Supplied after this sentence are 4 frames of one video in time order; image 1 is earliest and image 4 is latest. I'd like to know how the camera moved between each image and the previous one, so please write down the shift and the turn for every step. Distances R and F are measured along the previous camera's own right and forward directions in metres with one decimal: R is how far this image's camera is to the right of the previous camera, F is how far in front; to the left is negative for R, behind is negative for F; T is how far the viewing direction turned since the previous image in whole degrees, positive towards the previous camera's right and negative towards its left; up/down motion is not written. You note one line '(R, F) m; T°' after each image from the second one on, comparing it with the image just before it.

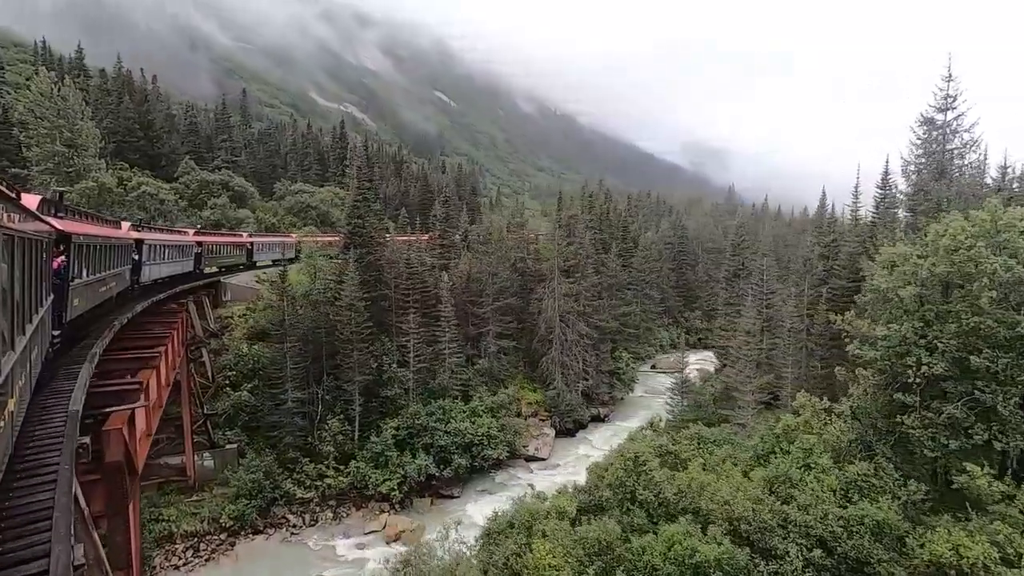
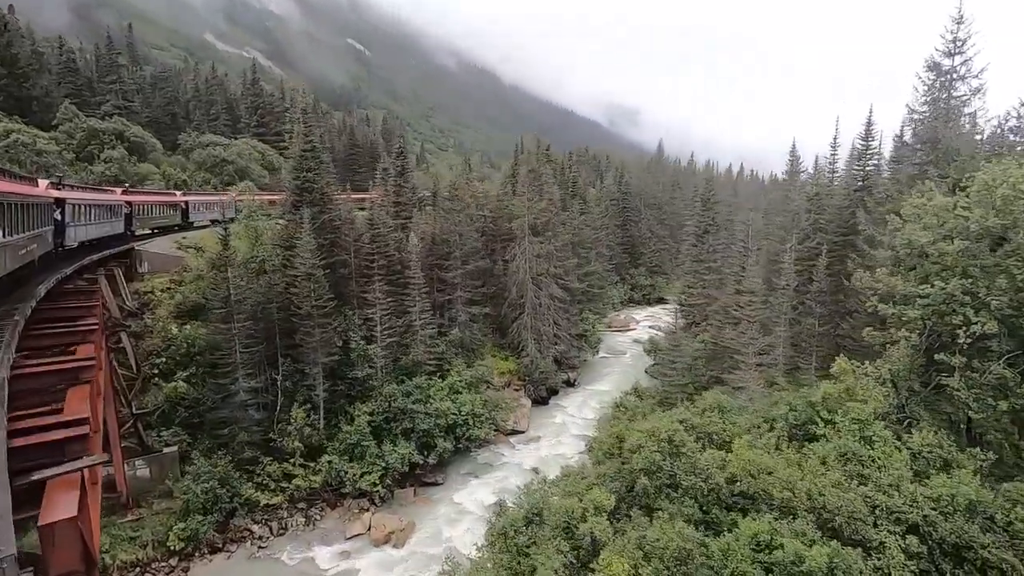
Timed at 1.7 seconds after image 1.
(-3.1, +3.5) m; +8°
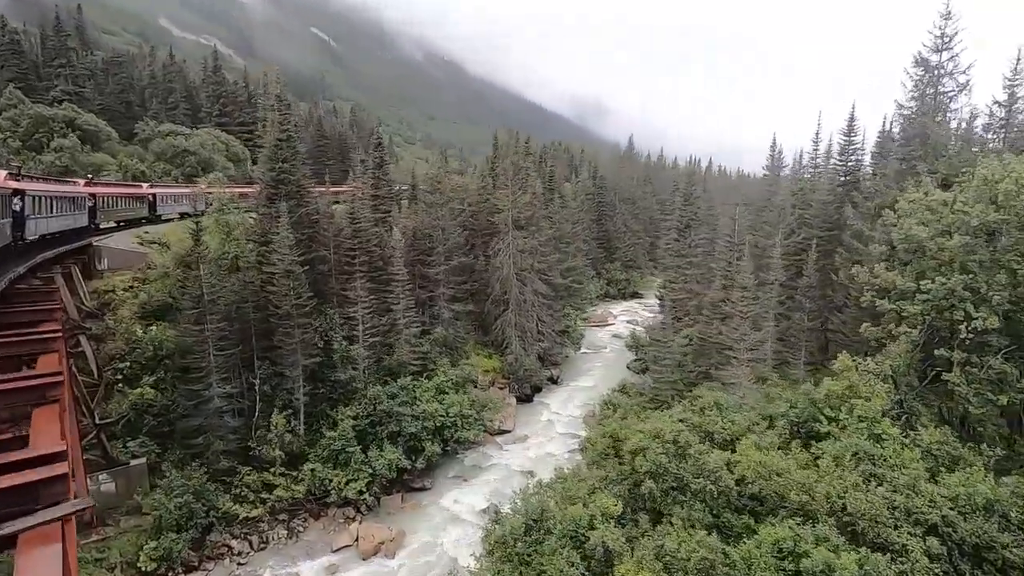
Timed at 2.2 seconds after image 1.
(-1.0, +0.9) m; +3°
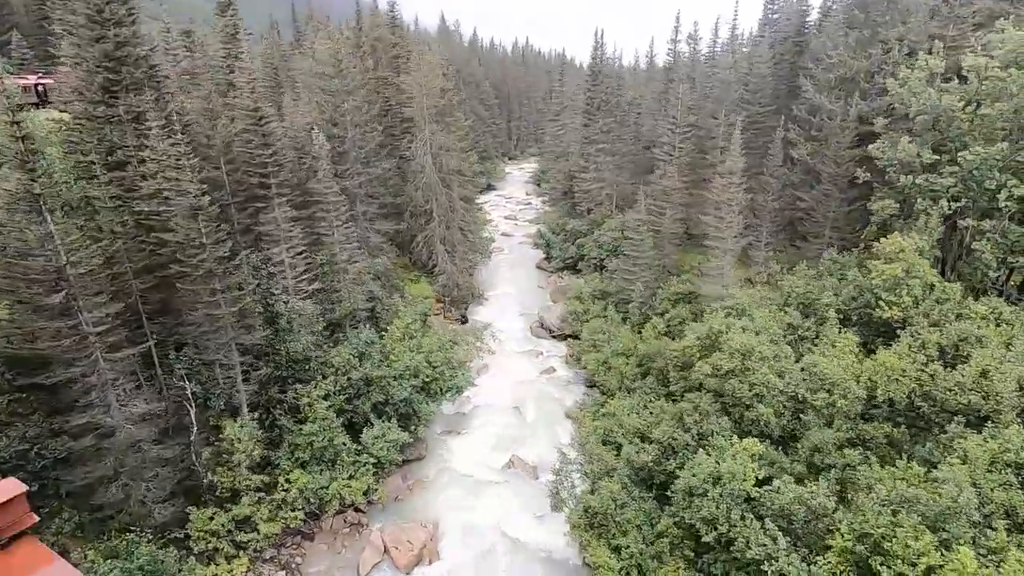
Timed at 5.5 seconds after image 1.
(-6.7, +6.3) m; +20°
